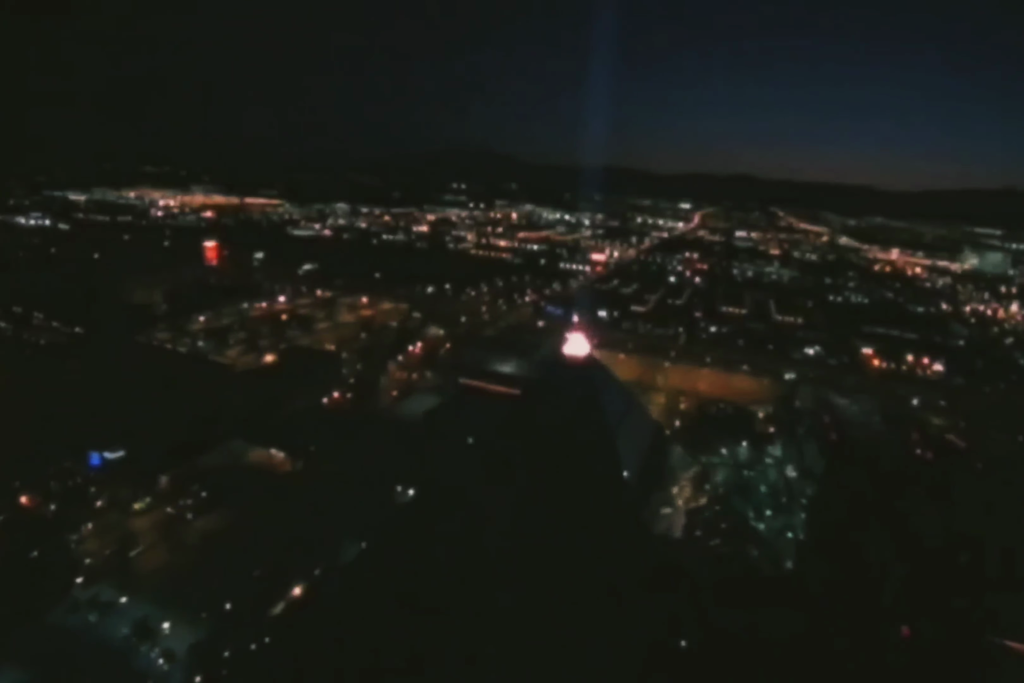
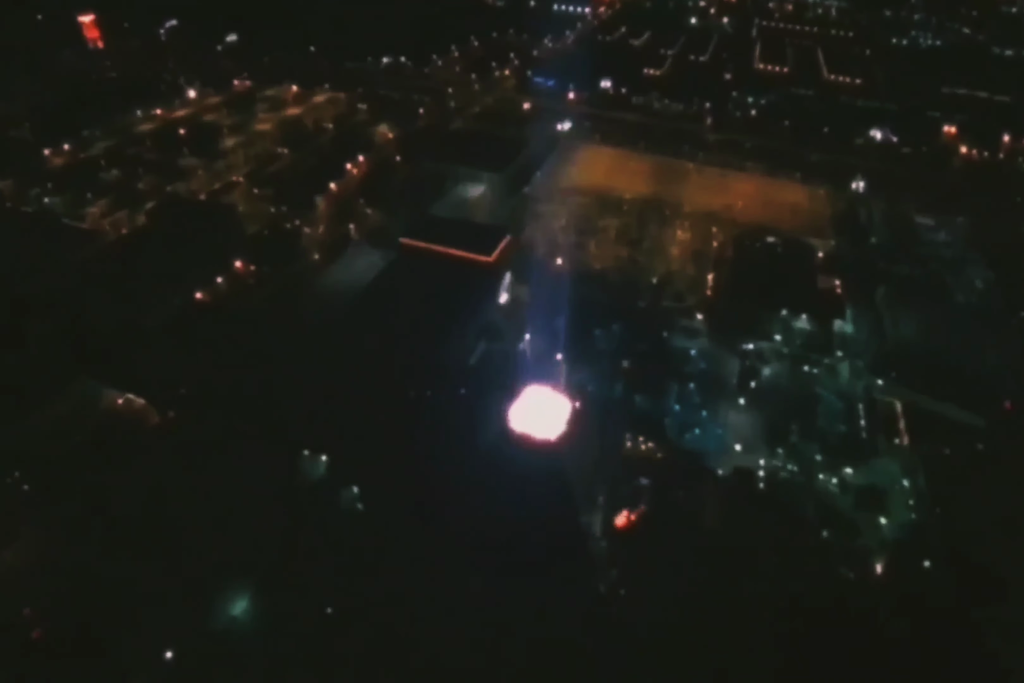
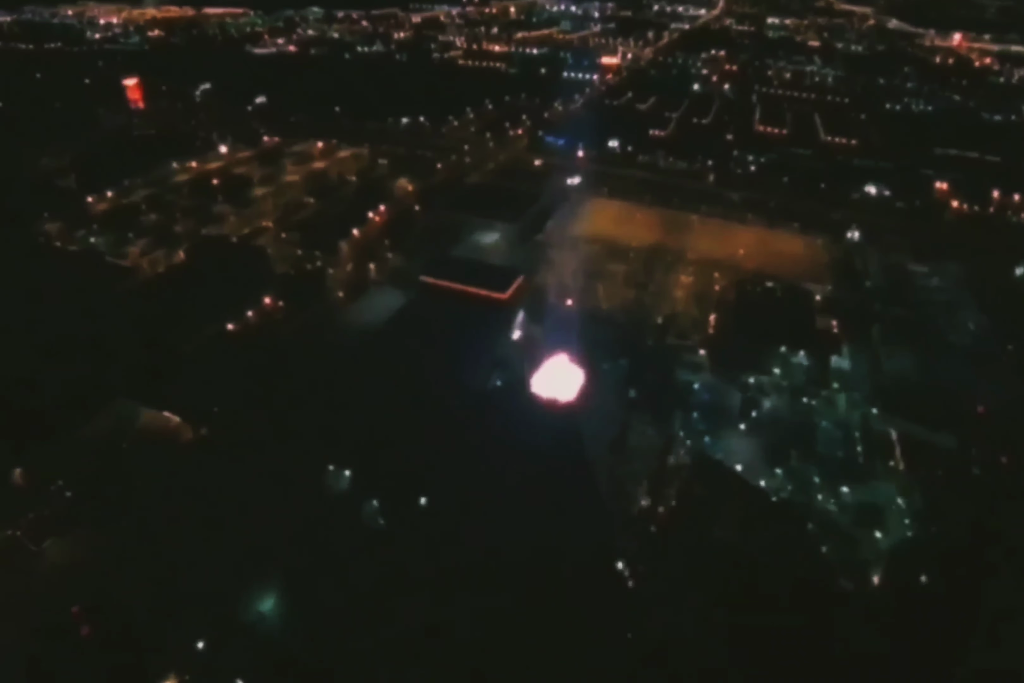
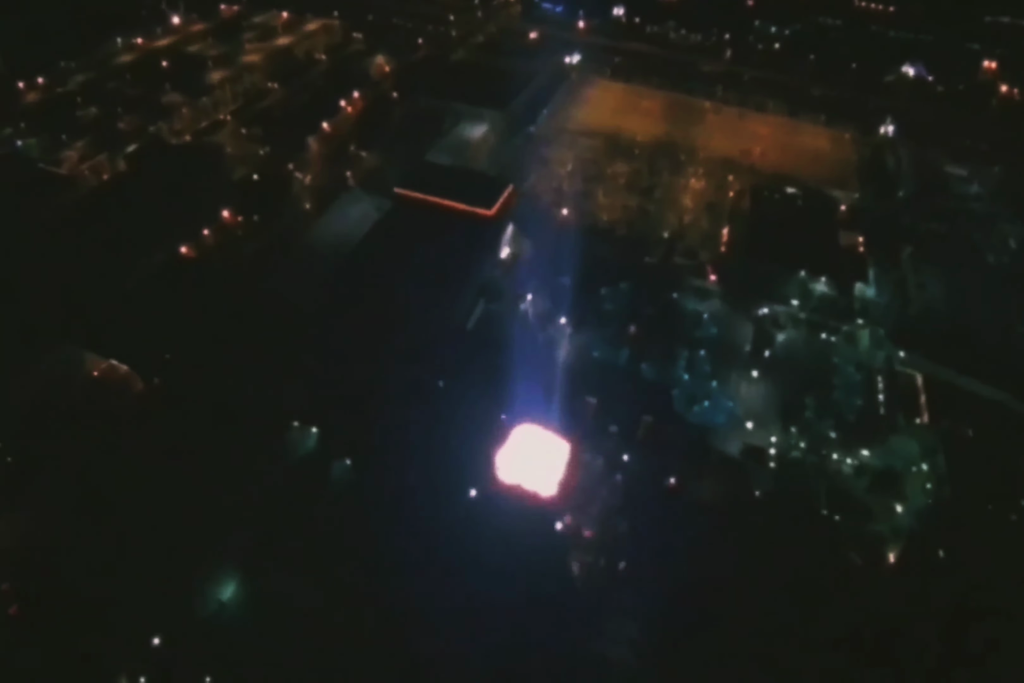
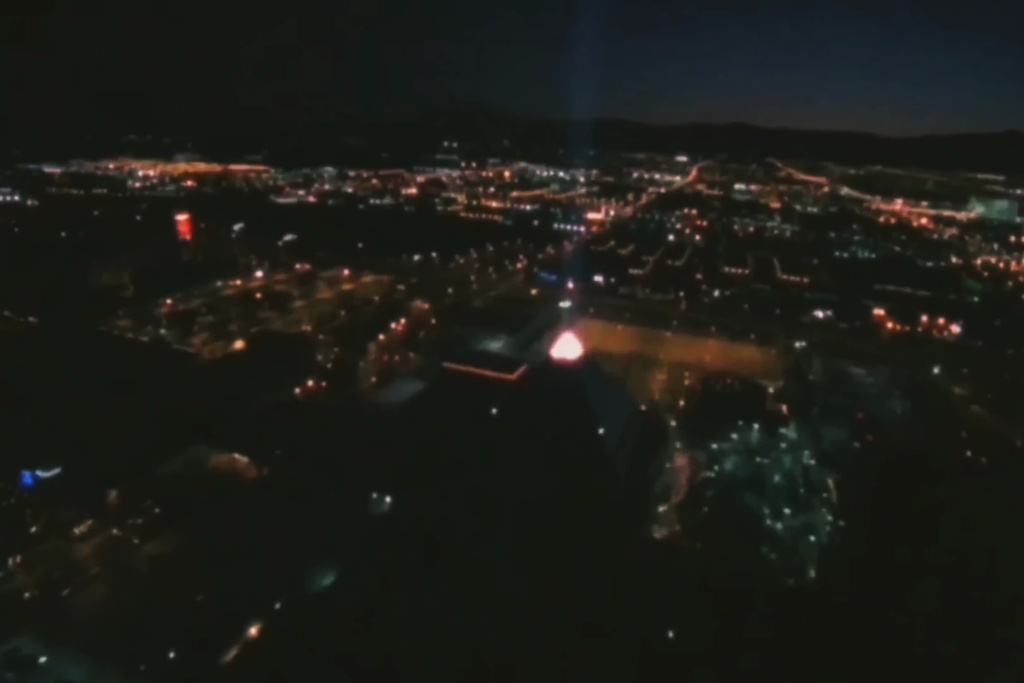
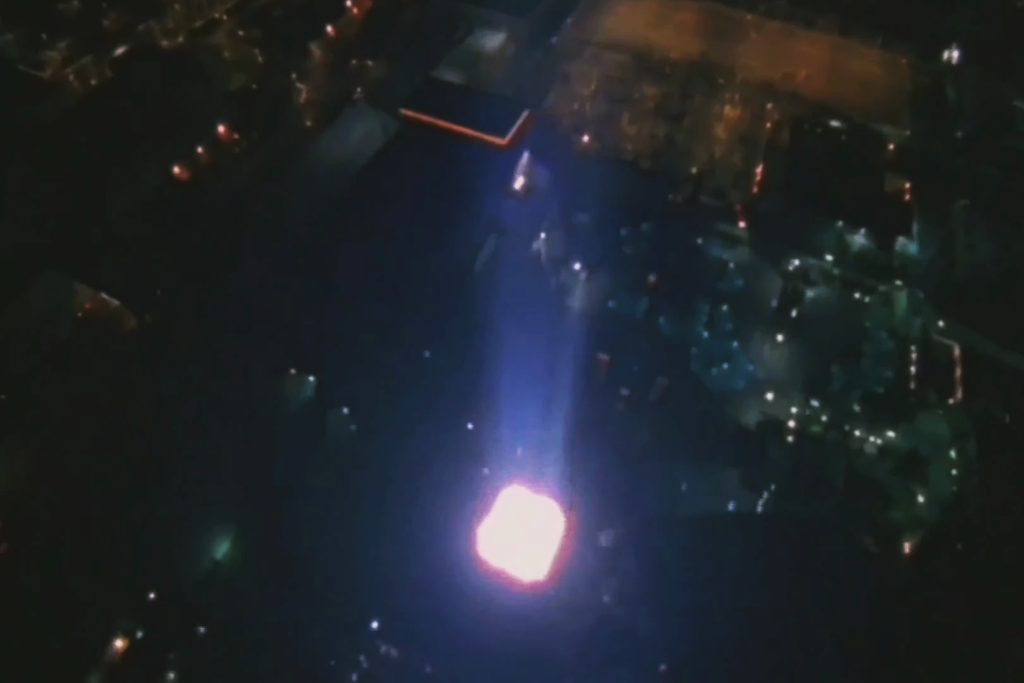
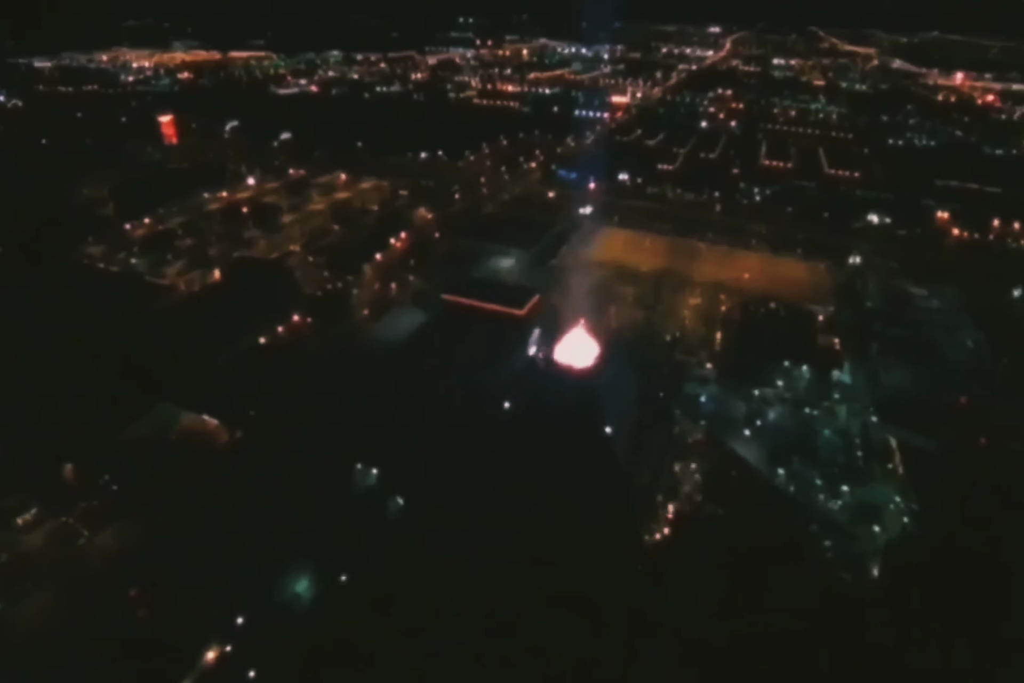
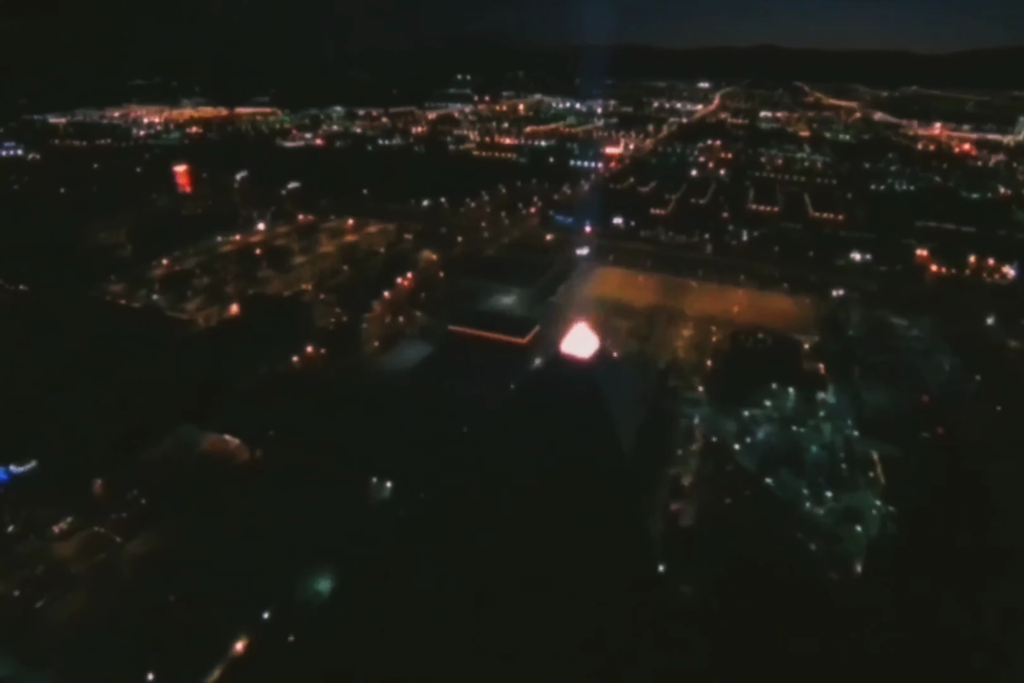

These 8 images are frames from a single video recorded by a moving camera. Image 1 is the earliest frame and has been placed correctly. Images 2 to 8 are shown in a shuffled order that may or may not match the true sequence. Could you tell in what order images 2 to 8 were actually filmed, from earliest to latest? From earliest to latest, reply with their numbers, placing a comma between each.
5, 8, 7, 3, 2, 4, 6
